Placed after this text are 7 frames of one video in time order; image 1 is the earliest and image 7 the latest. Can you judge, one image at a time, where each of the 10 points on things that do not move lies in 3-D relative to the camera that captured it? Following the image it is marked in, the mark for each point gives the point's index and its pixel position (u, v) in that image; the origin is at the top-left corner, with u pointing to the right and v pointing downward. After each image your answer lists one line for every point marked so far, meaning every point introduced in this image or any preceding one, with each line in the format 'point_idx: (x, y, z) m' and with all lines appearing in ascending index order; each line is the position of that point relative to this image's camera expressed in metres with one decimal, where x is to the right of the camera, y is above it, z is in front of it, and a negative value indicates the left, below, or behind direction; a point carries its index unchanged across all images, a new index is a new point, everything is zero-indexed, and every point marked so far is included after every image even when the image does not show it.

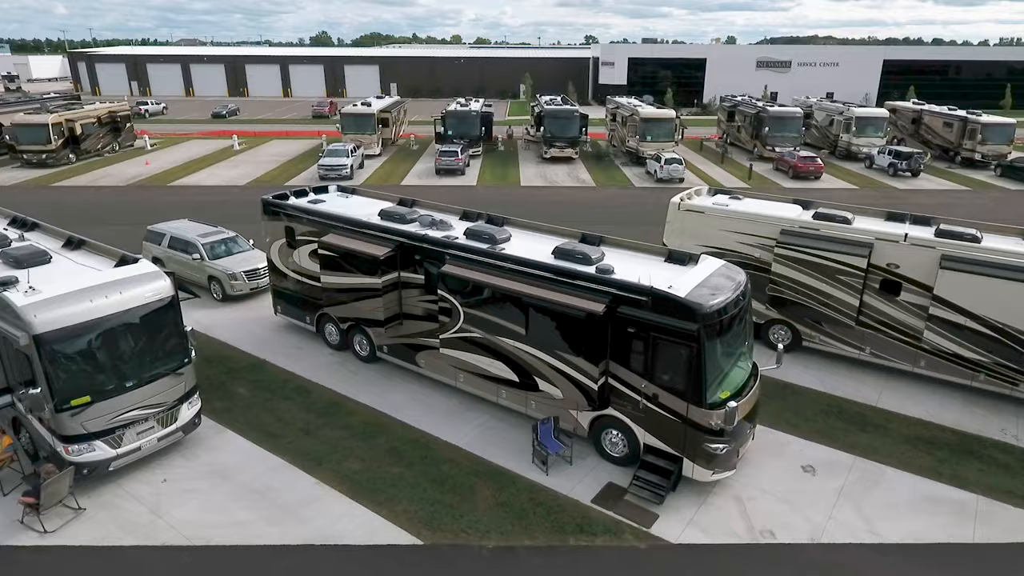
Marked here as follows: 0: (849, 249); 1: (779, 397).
0: (+6.0, +0.7, +11.3) m
1: (+4.7, -1.9, +11.2) m
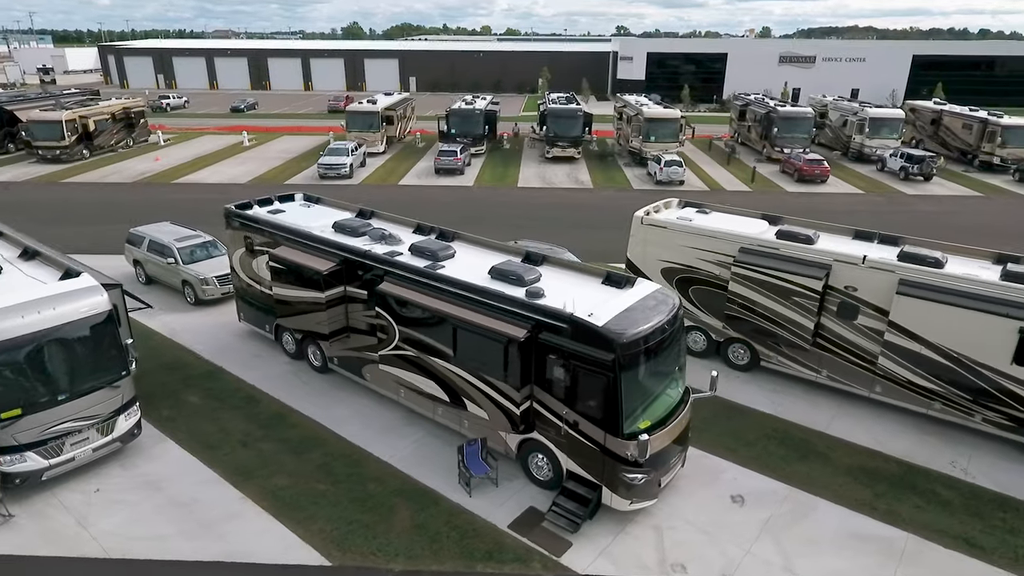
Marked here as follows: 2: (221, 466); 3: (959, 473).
0: (+5.1, +0.3, +11.0) m
1: (+3.7, -2.3, +11.0) m
2: (-4.5, -2.7, +9.7) m
3: (+6.9, -2.8, +9.7) m
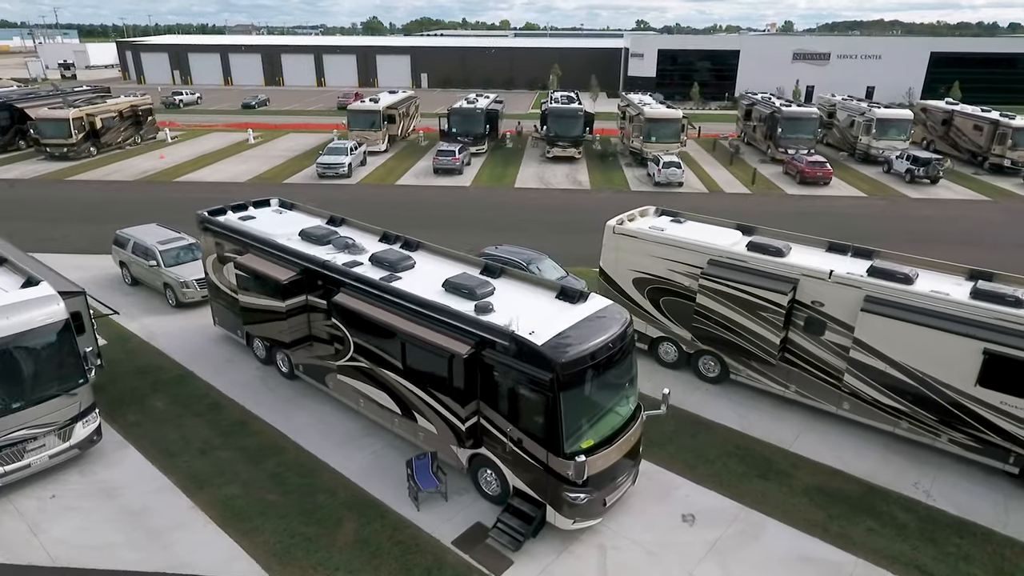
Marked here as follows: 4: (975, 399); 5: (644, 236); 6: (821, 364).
0: (+4.4, +0.1, +10.8) m
1: (+3.0, -2.5, +10.8) m
2: (-5.2, -2.9, +9.8) m
3: (+6.1, -3.1, +9.5) m
4: (+6.8, -1.6, +9.3) m
5: (+2.6, +1.0, +12.4) m
6: (+5.3, -1.3, +10.8) m
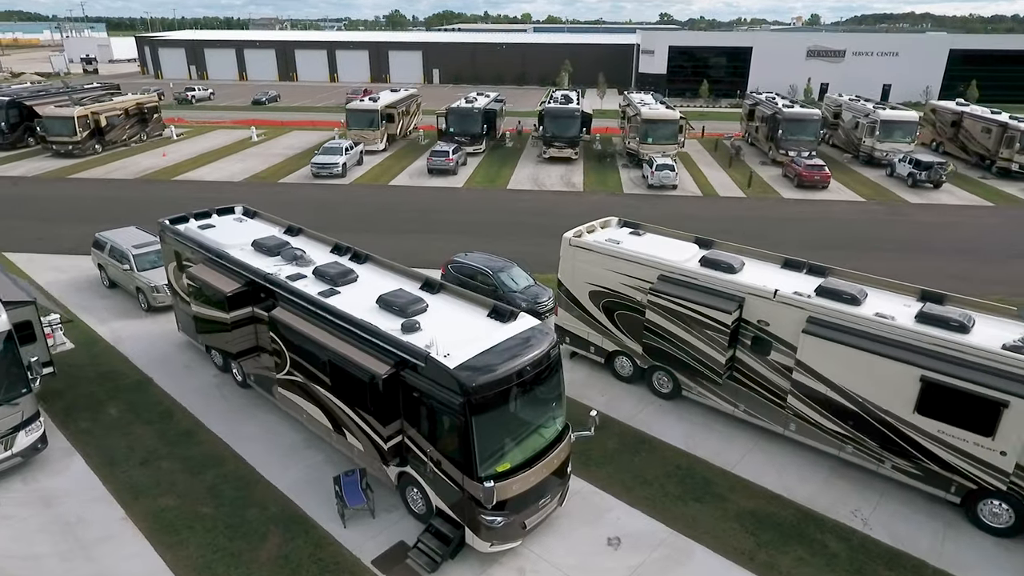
0: (+3.4, -0.2, +10.6) m
1: (+2.0, -2.8, +10.7) m
2: (-6.3, -3.1, +10.0) m
3: (+5.1, -3.5, +9.3) m
4: (+5.8, -2.0, +9.1) m
5: (+1.7, +0.8, +12.2) m
6: (+4.3, -1.6, +10.6) m
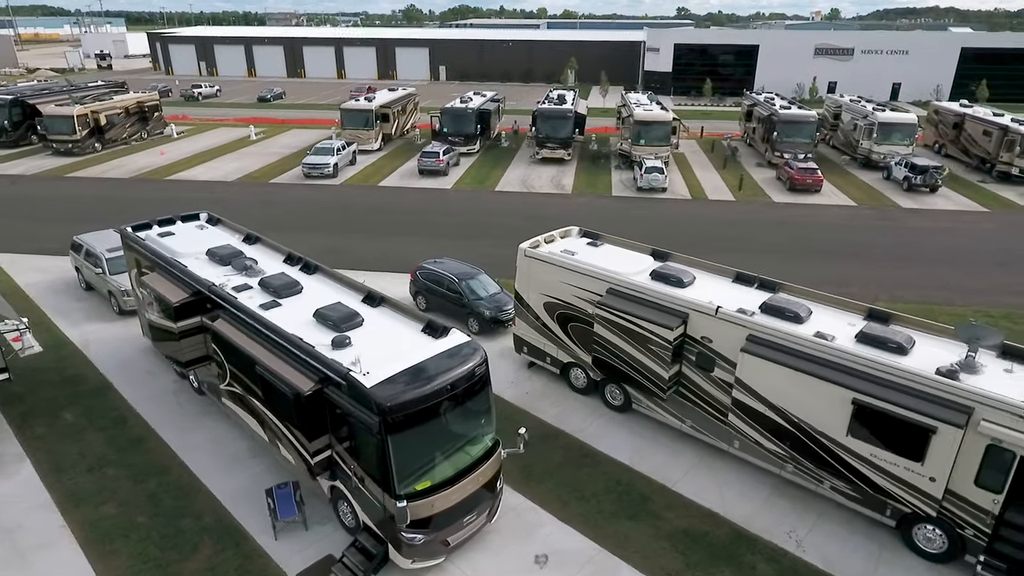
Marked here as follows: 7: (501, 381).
0: (+2.5, -0.5, +10.5) m
1: (+1.0, -3.1, +10.7) m
2: (-7.3, -3.3, +10.1) m
3: (+4.1, -3.7, +9.2) m
4: (+4.8, -2.3, +9.0) m
5: (+0.8, +0.5, +12.2) m
6: (+3.3, -1.9, +10.5) m
7: (-0.2, -2.0, +13.2) m
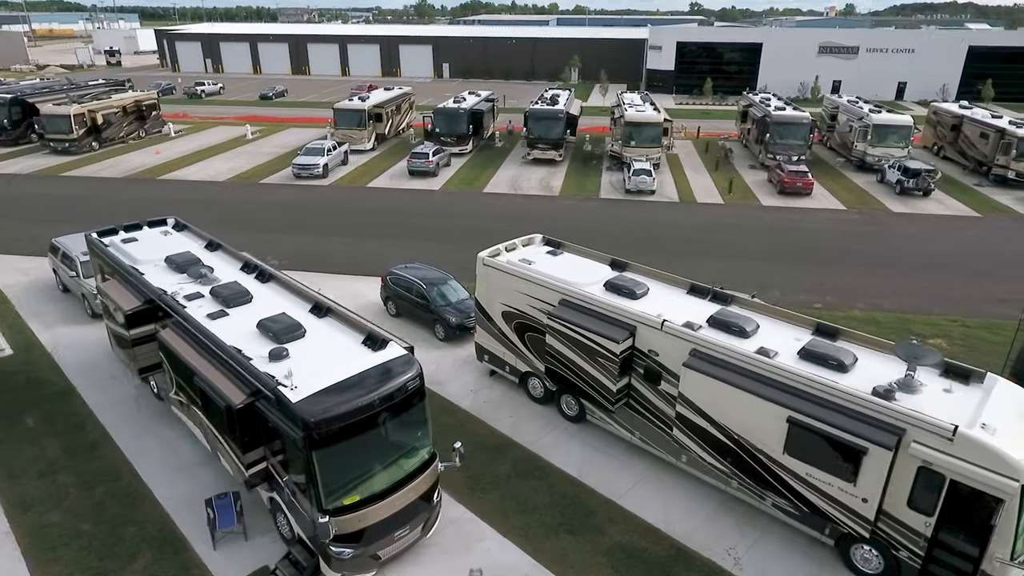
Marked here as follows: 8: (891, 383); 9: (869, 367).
0: (+1.6, -0.7, +10.5) m
1: (+0.1, -3.2, +10.7) m
2: (-8.2, -3.4, +10.2) m
3: (+3.1, -4.0, +9.1) m
4: (+3.8, -2.5, +8.9) m
5: (-0.1, +0.3, +12.1) m
6: (+2.4, -2.1, +10.4) m
7: (-1.1, -2.1, +13.2) m
8: (+5.1, -1.3, +8.6) m
9: (+5.1, -1.1, +9.0) m
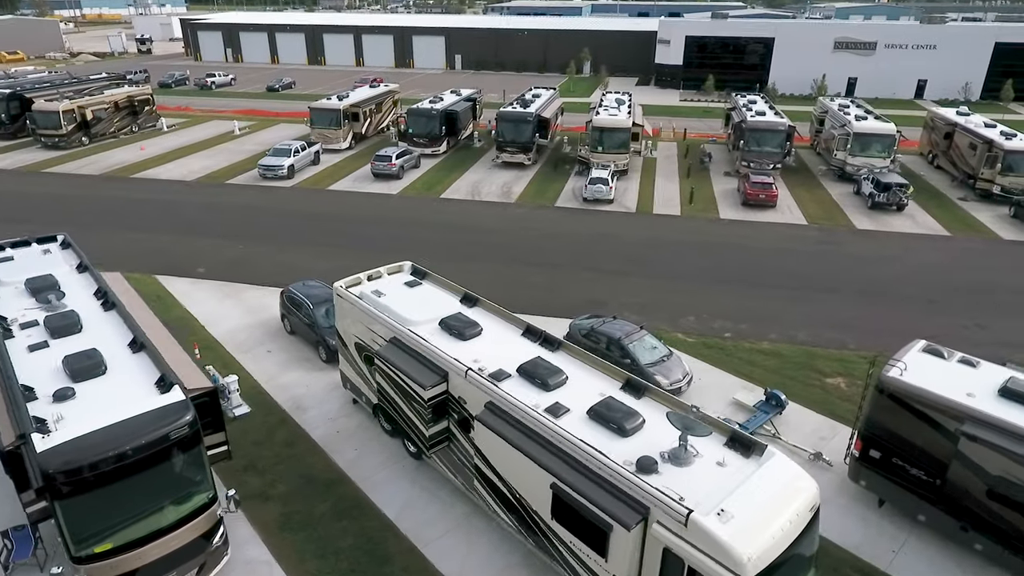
0: (-1.5, -1.4, +10.3) m
1: (-3.0, -3.9, +10.7) m
2: (-11.3, -3.8, +10.7) m
3: (-0.1, -4.7, +8.9) m
4: (+0.6, -3.3, +8.6) m
5: (-3.0, -0.3, +12.0) m
6: (-0.7, -2.8, +10.2) m
7: (-4.0, -2.7, +13.2) m
8: (+1.9, -2.1, +8.2) m
9: (+1.9, -2.0, +8.6) m
